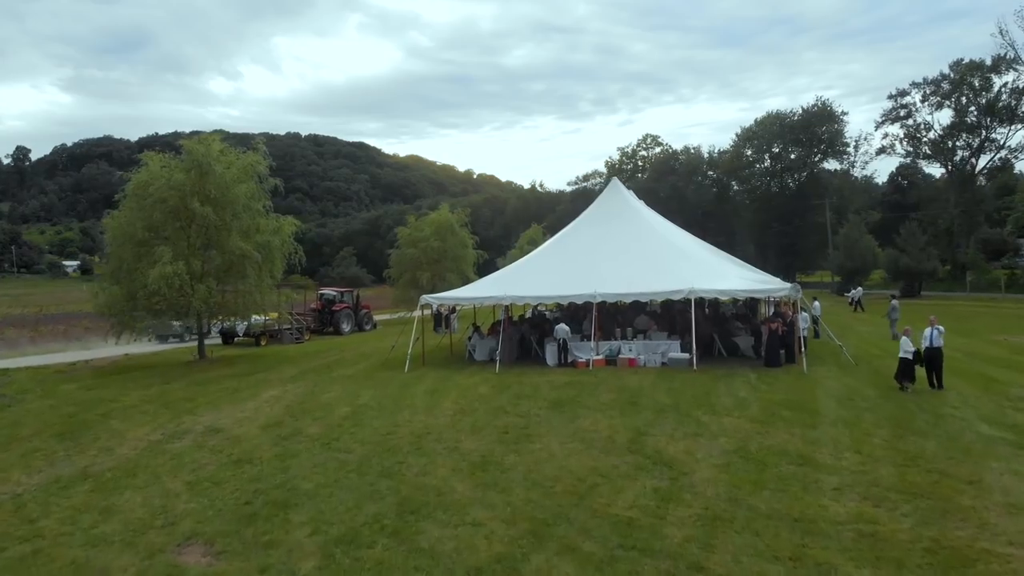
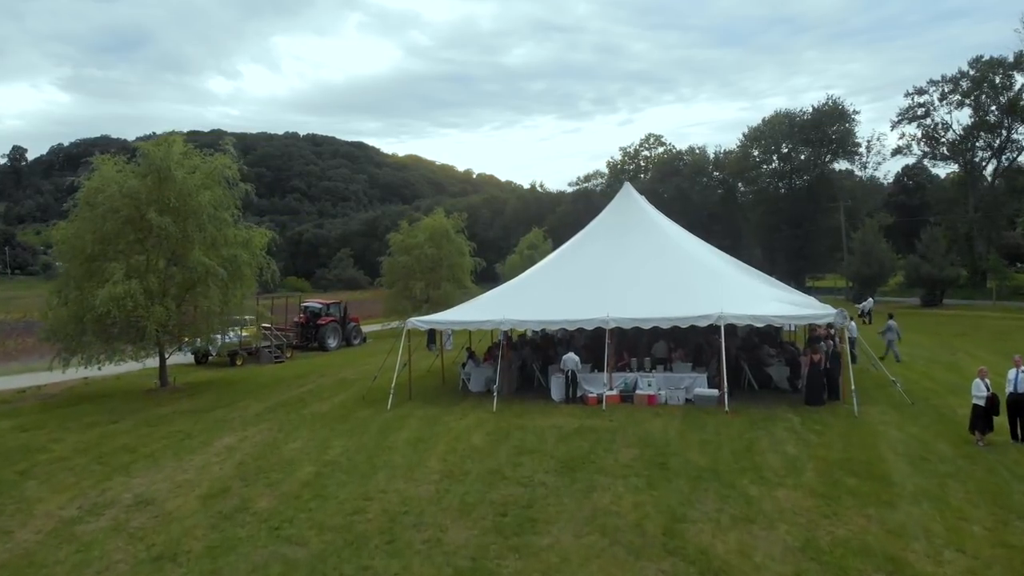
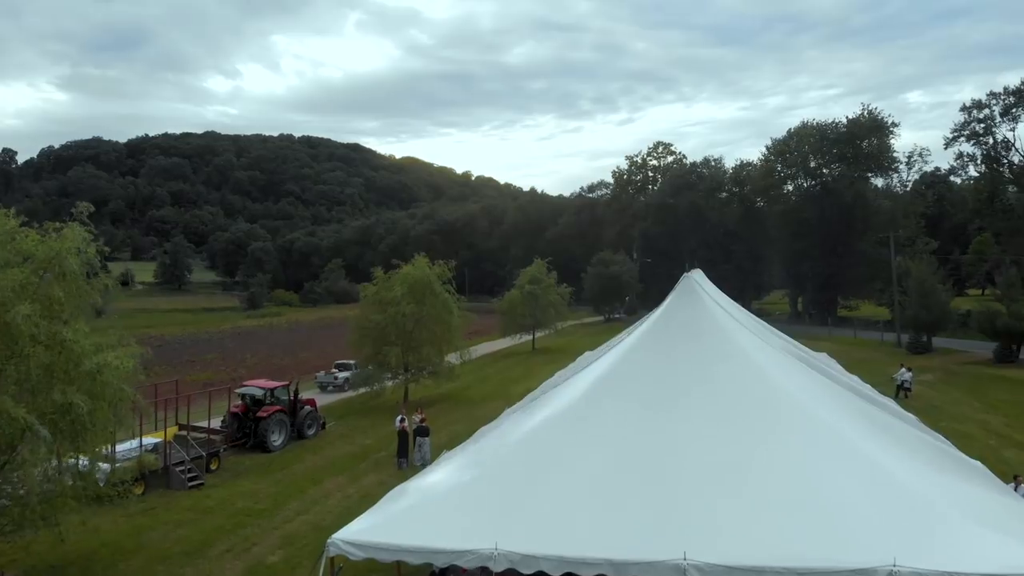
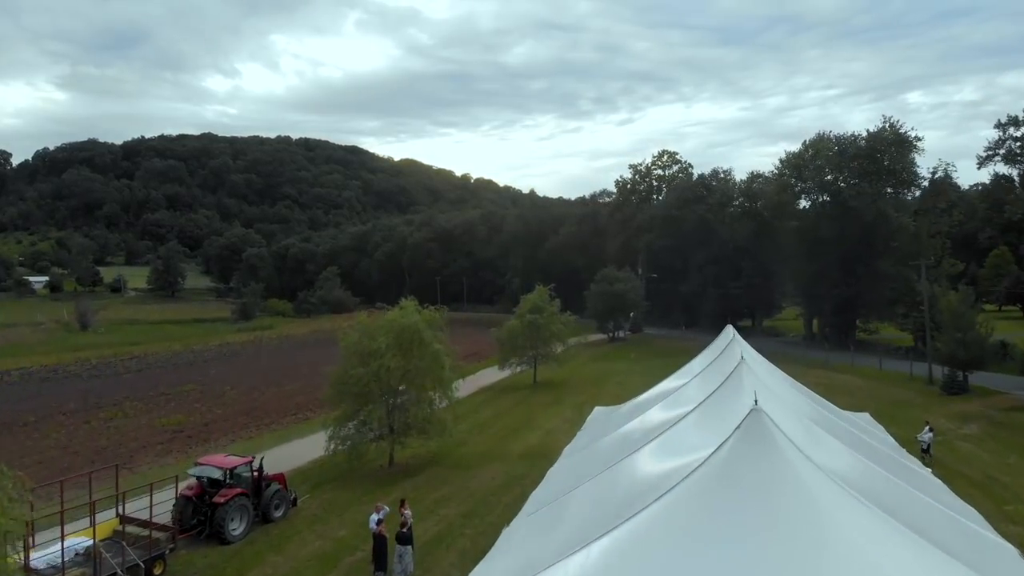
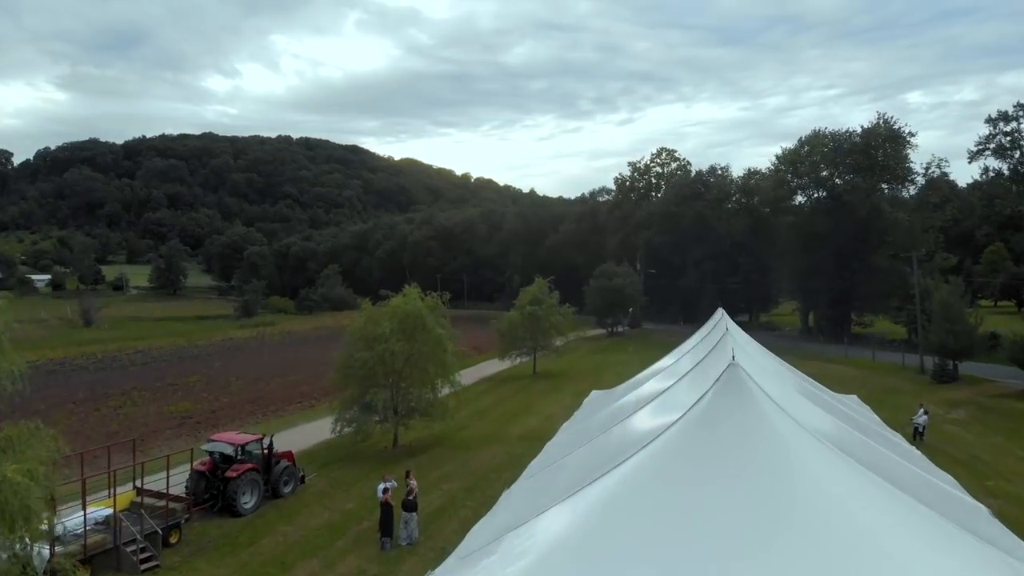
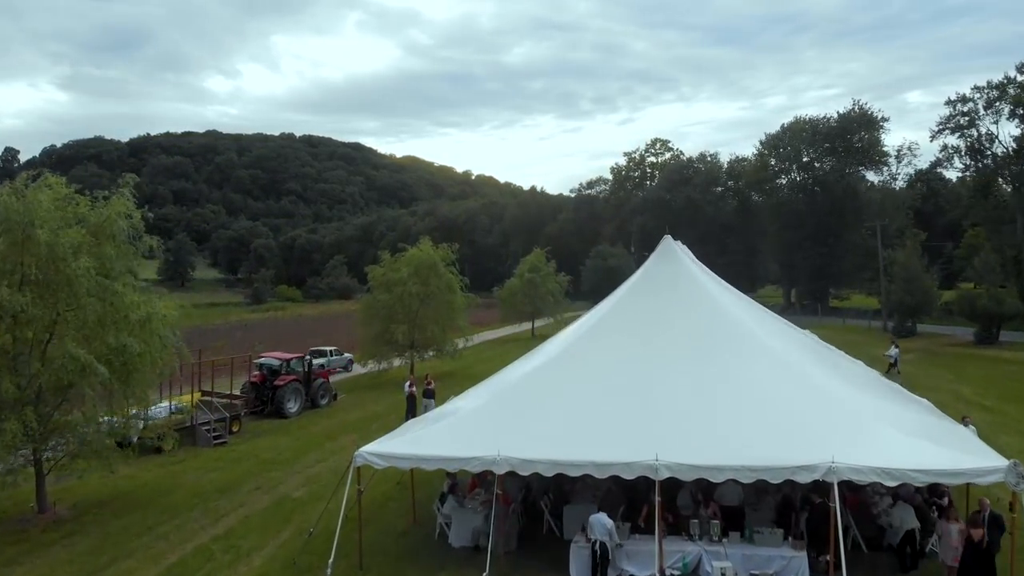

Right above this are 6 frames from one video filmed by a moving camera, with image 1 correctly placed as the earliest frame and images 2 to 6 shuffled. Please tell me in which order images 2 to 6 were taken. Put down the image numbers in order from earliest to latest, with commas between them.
2, 6, 3, 5, 4
